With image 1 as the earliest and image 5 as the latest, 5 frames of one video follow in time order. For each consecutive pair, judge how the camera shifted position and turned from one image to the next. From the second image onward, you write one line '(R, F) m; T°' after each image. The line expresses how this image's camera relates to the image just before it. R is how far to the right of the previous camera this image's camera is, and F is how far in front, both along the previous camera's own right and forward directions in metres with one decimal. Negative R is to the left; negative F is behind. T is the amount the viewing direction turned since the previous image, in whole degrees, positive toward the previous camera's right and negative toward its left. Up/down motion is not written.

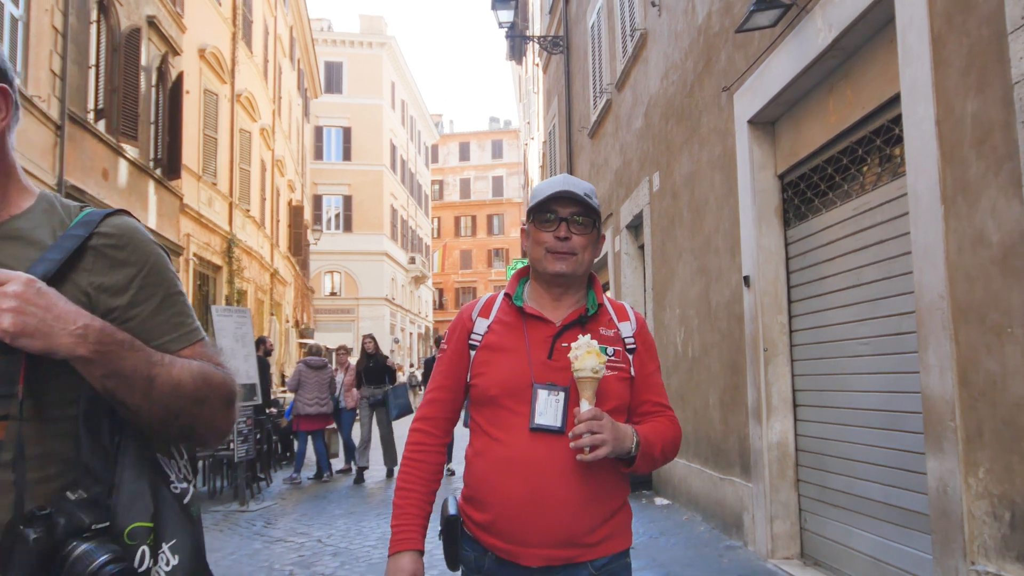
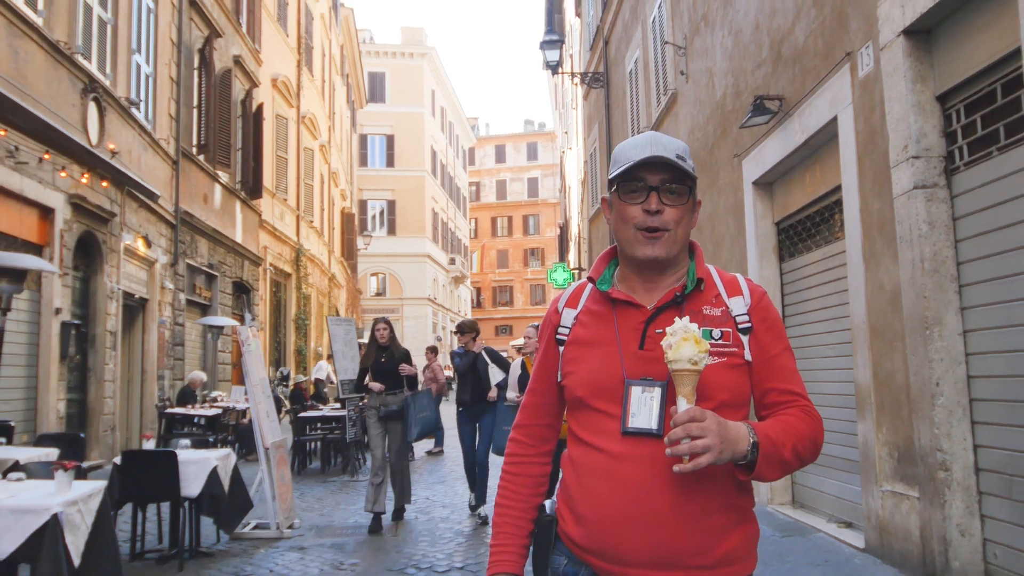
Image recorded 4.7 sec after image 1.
(-0.3, -2.2) m; -2°
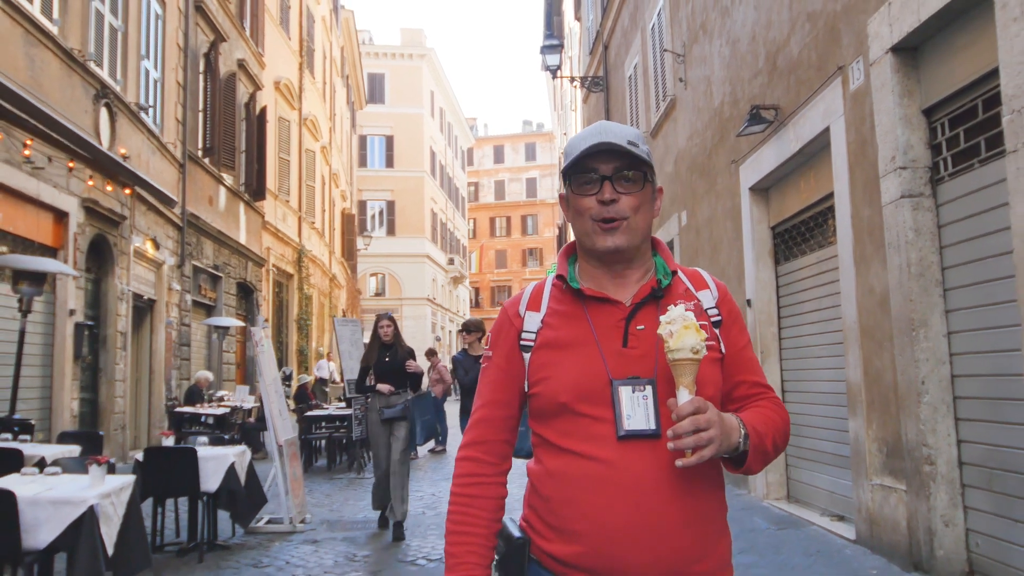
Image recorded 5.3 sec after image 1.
(-0.1, -0.3) m; 0°
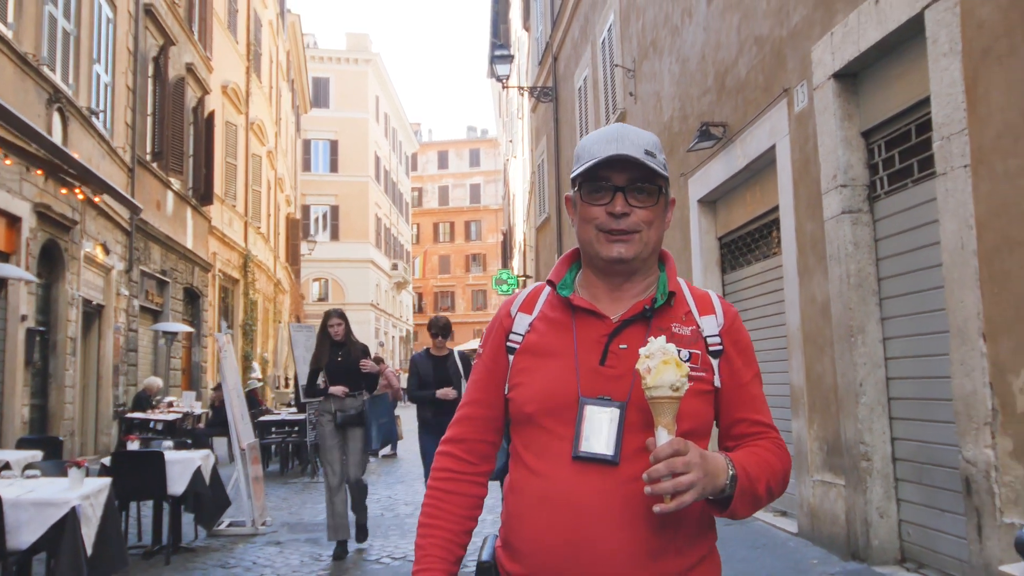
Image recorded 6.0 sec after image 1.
(-0.2, -0.3) m; +4°
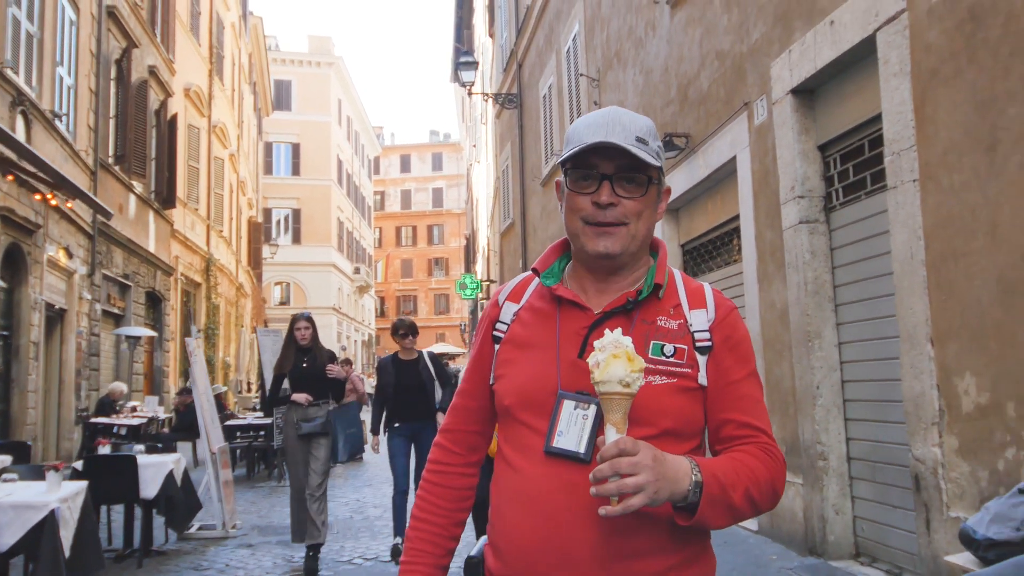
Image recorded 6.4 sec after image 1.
(-0.1, -0.2) m; +2°
